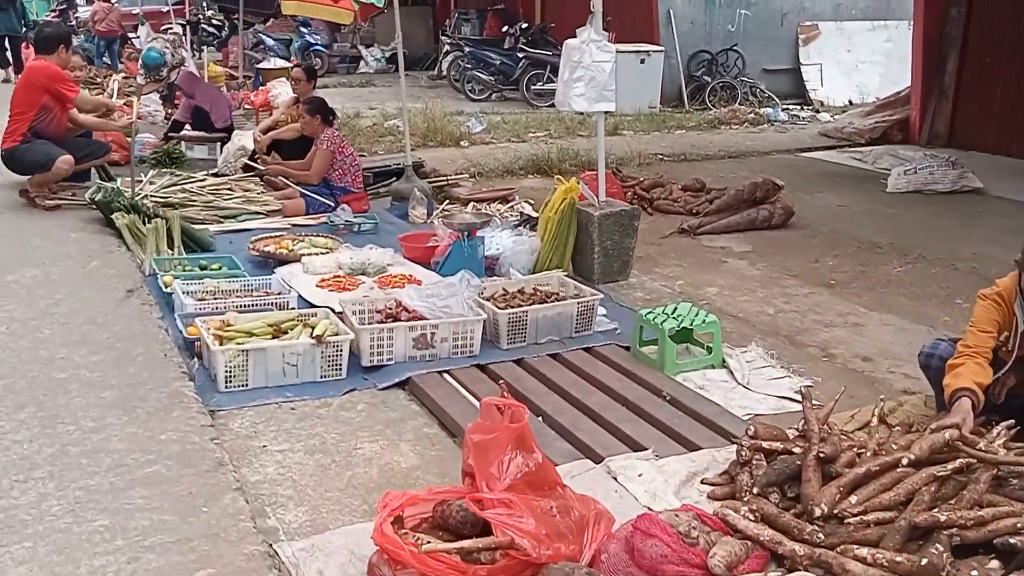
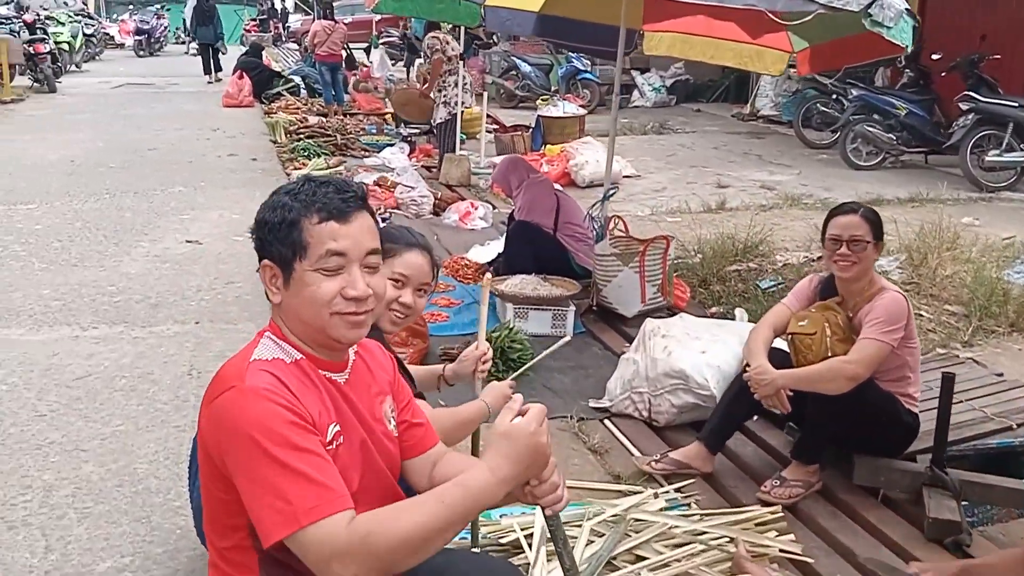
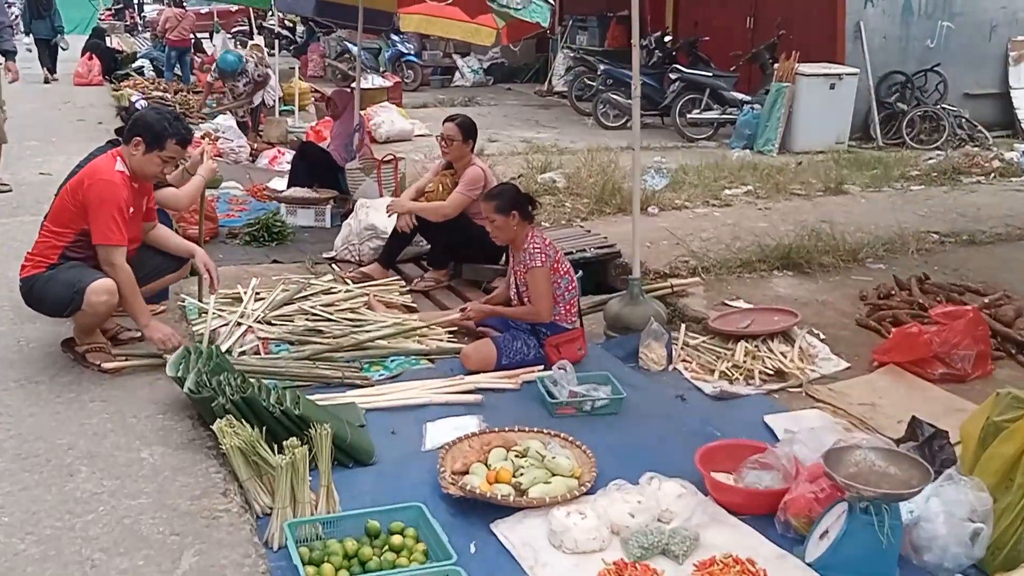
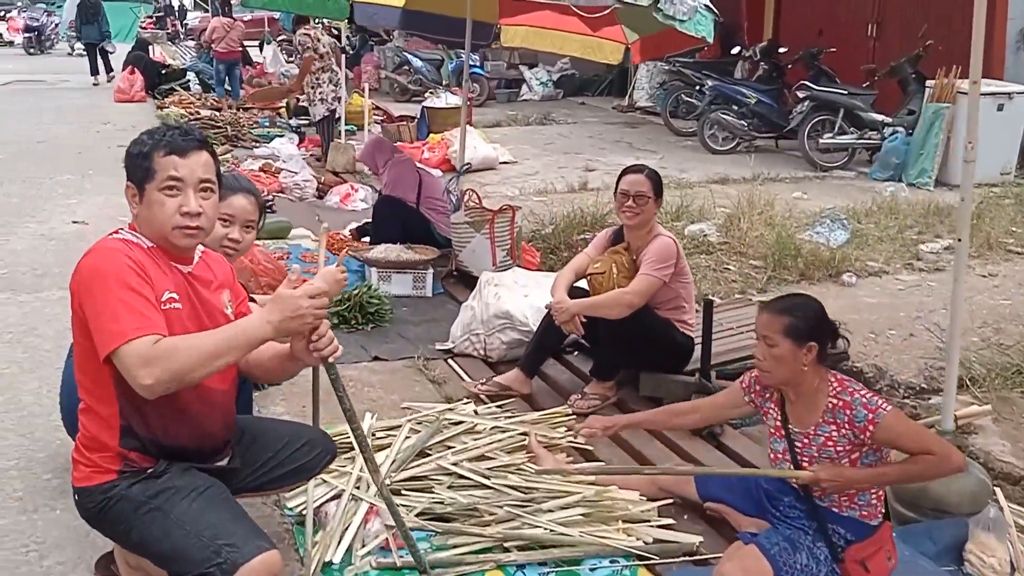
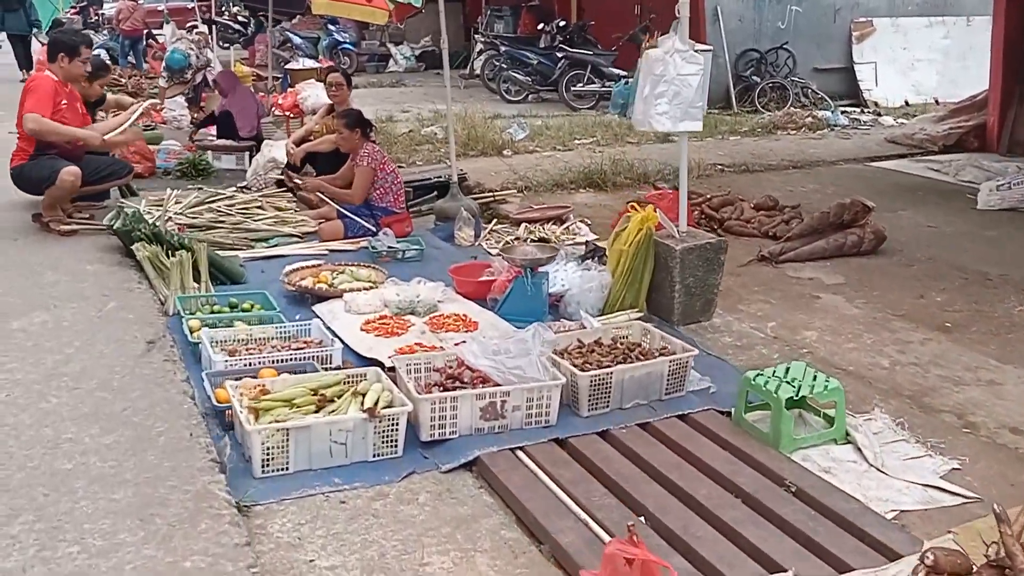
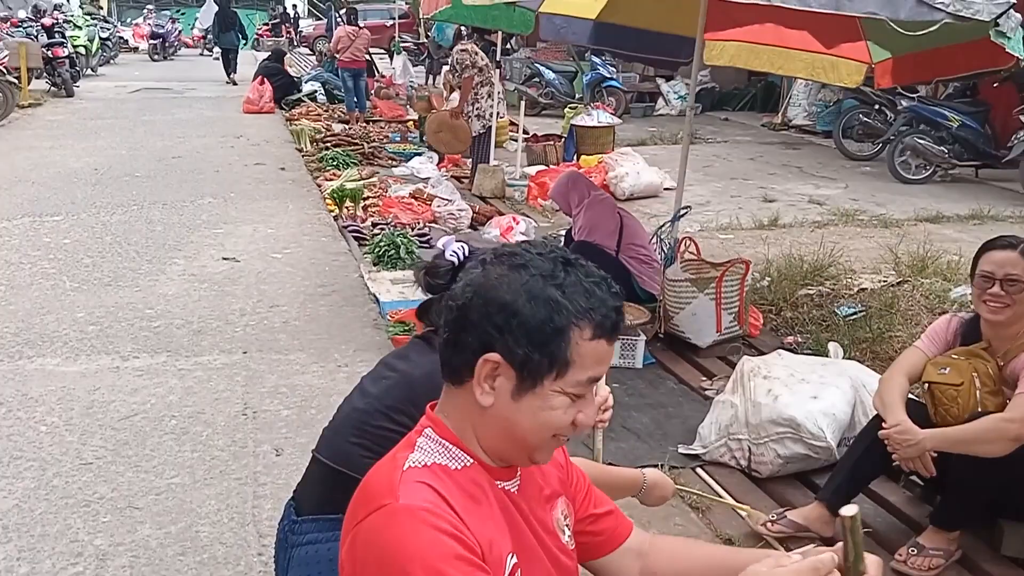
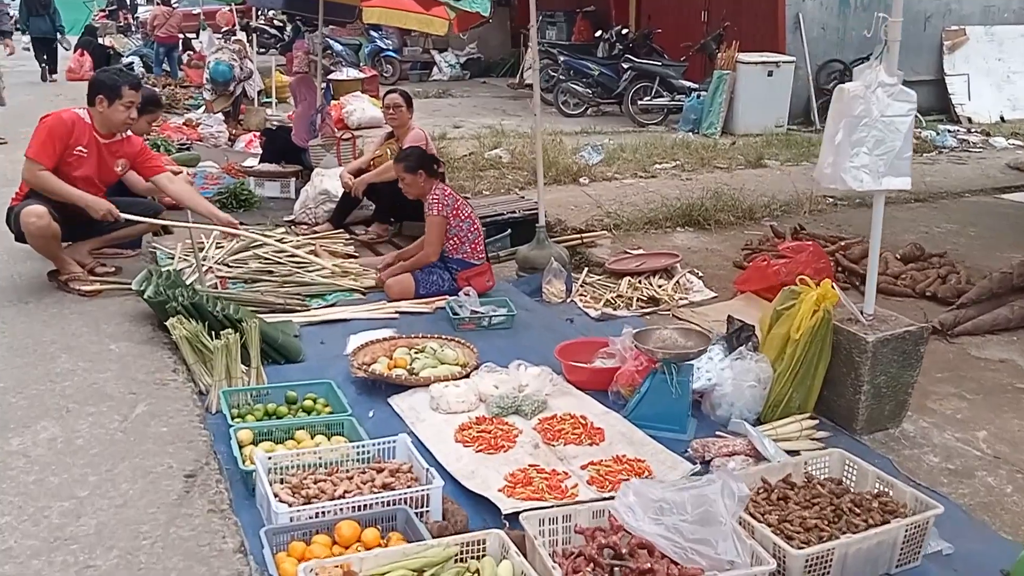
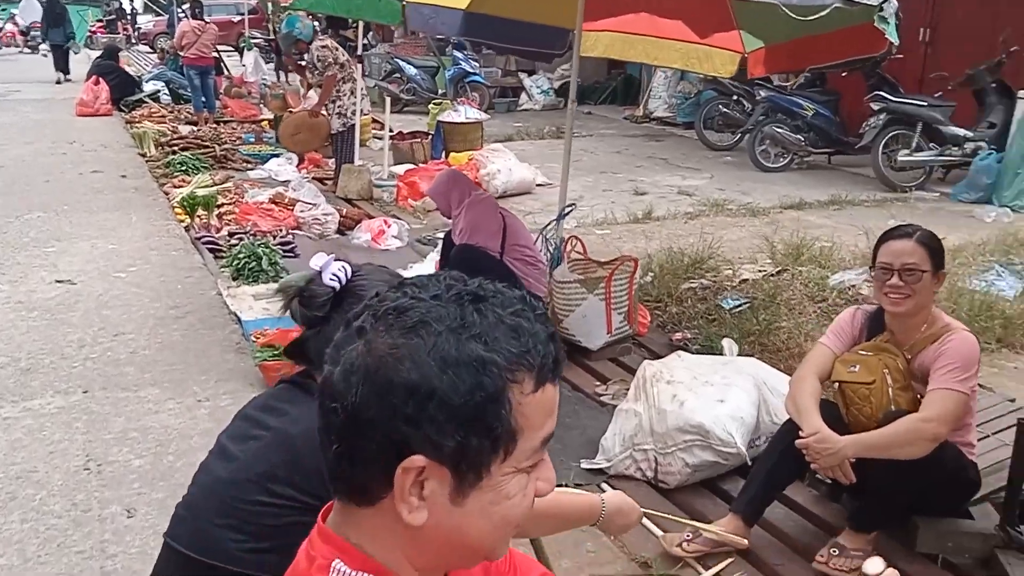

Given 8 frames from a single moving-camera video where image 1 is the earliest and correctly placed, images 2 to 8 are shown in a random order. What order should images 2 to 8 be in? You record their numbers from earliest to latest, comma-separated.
5, 7, 3, 4, 2, 6, 8
